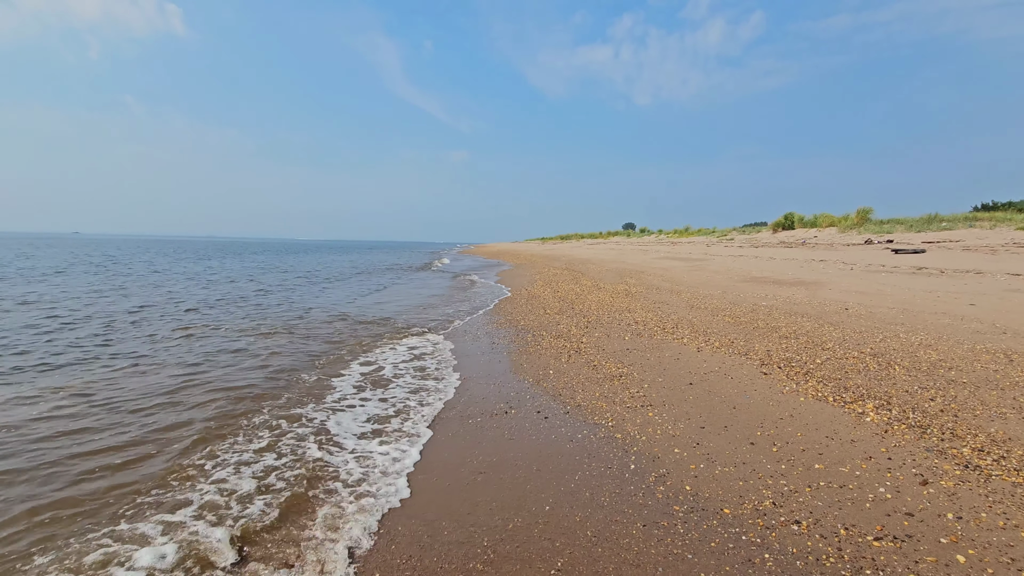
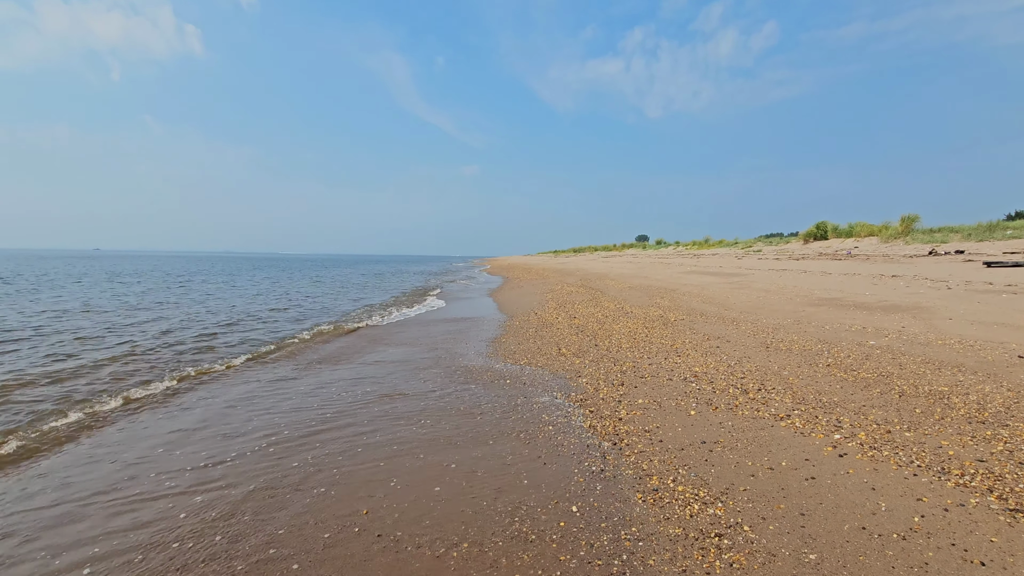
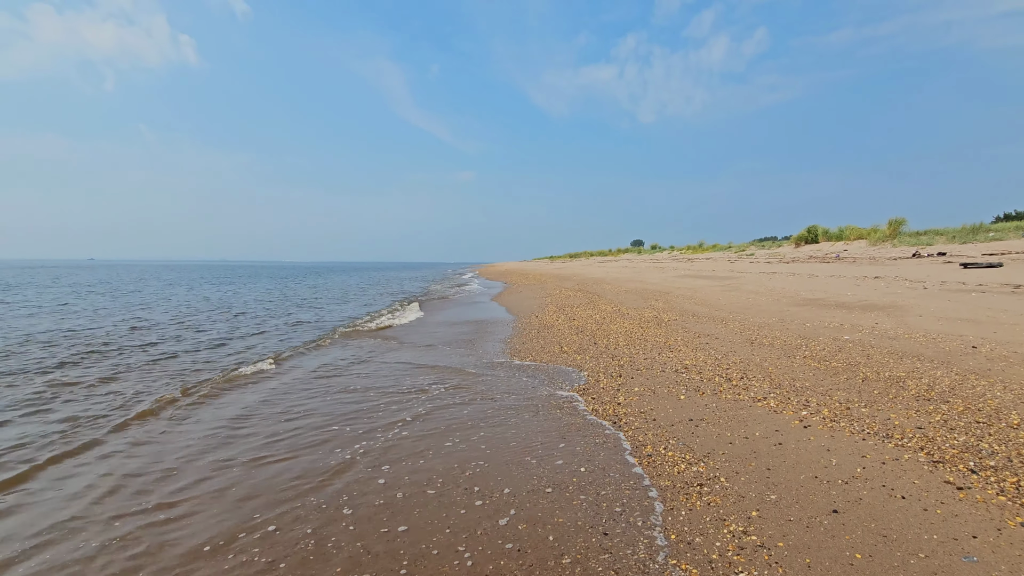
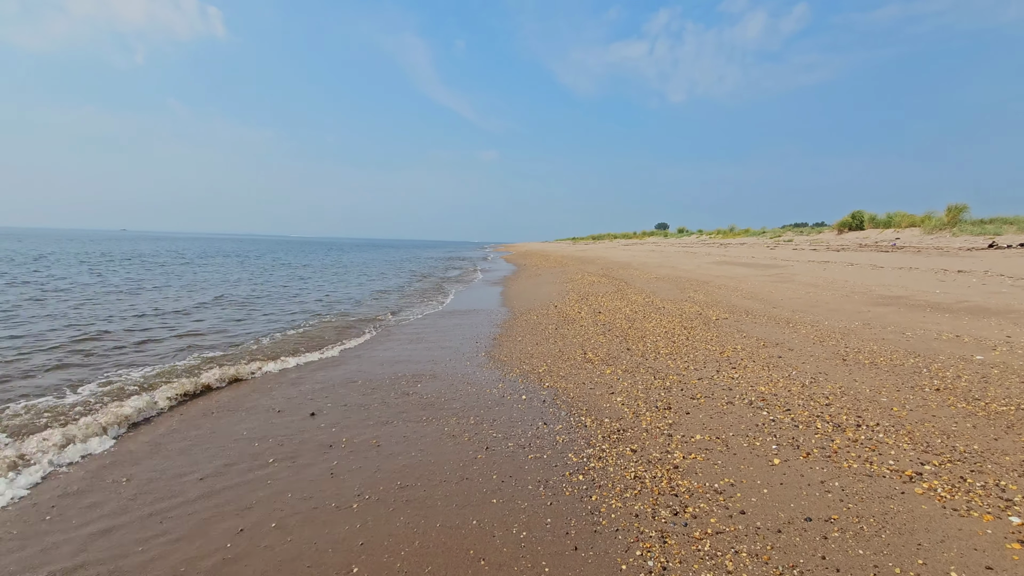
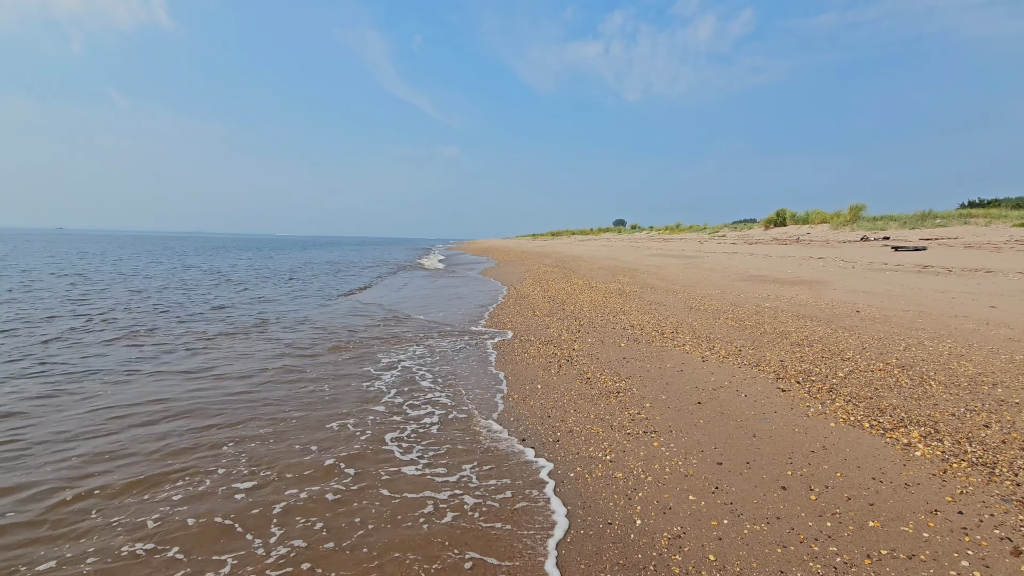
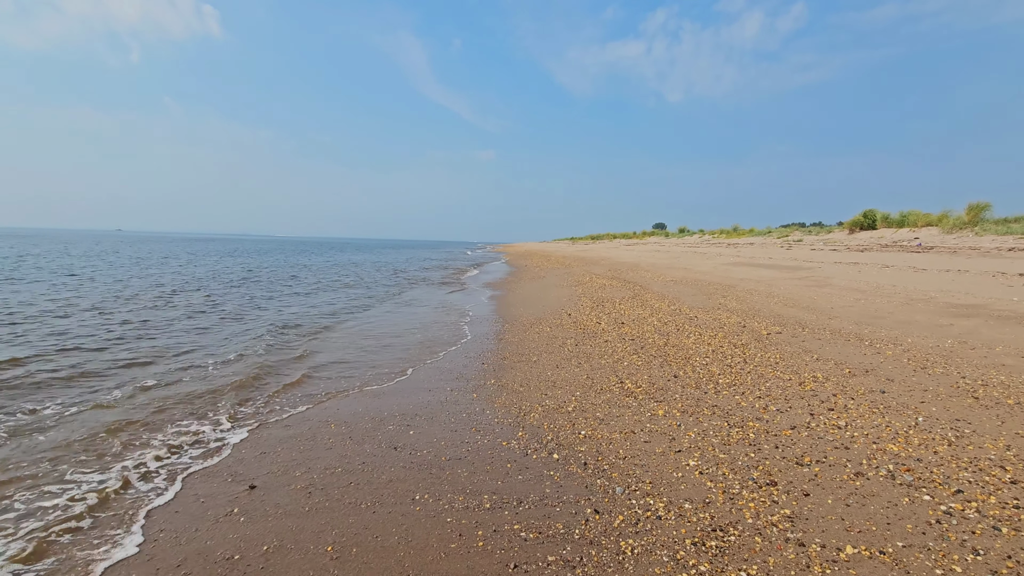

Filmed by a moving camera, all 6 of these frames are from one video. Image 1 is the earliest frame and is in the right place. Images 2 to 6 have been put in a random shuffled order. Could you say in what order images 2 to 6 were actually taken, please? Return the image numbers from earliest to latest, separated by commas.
5, 3, 2, 4, 6
